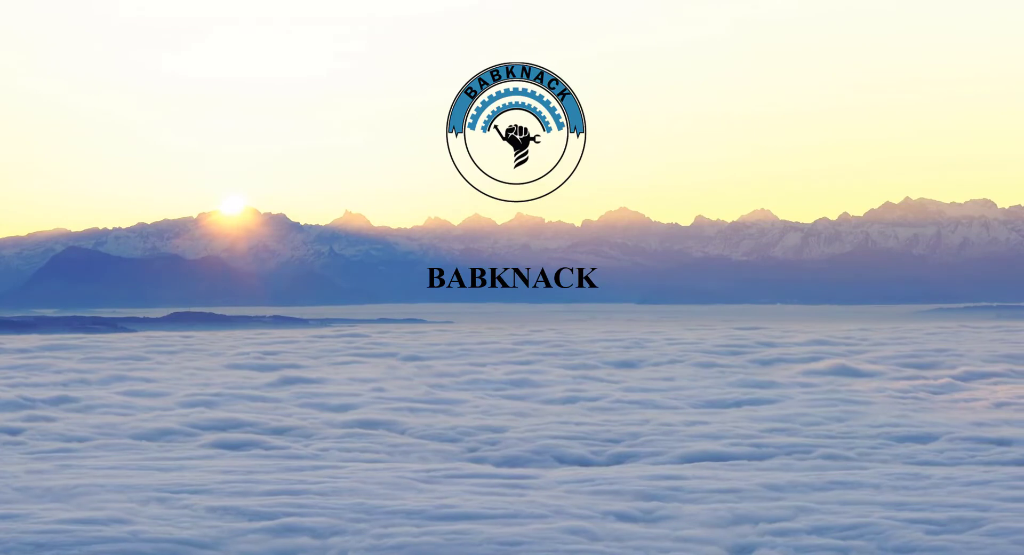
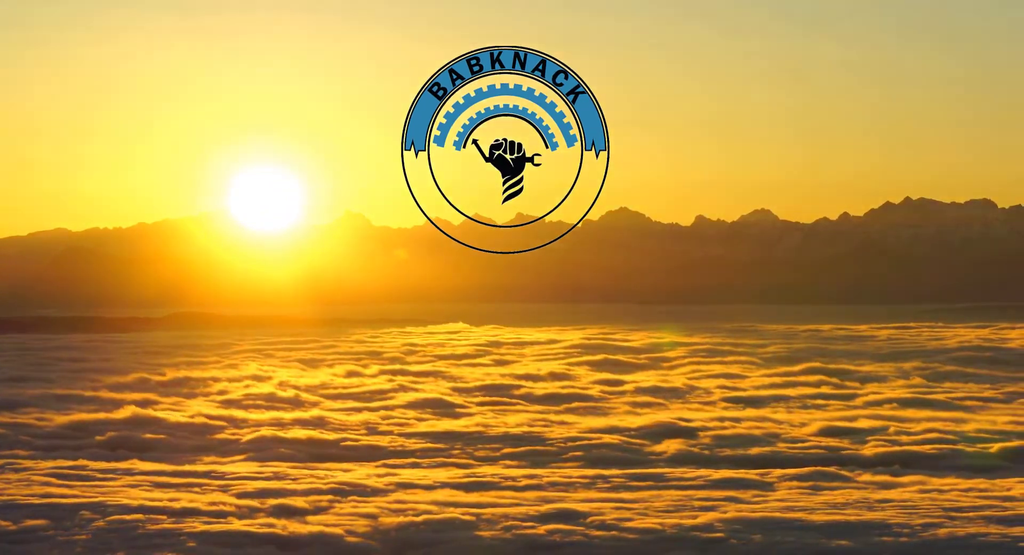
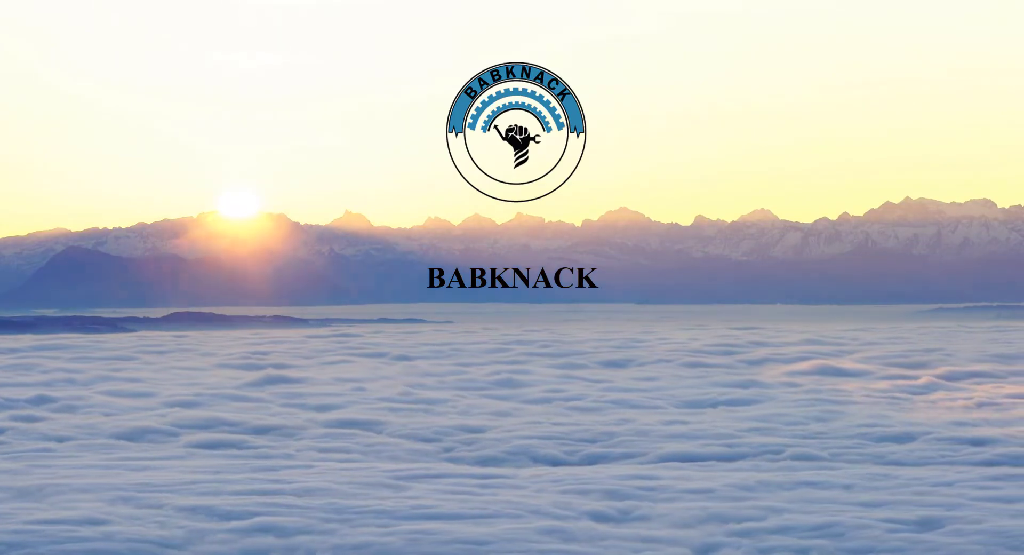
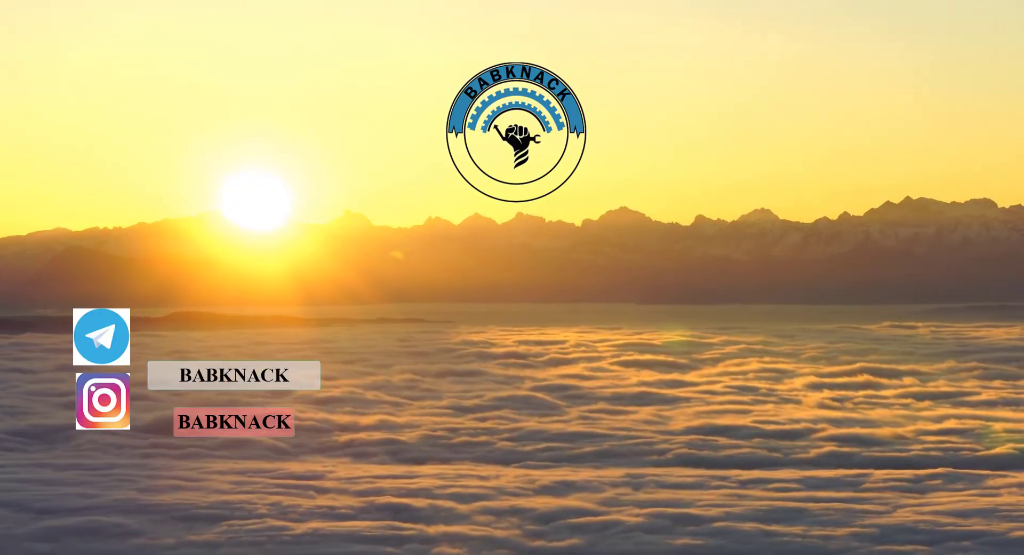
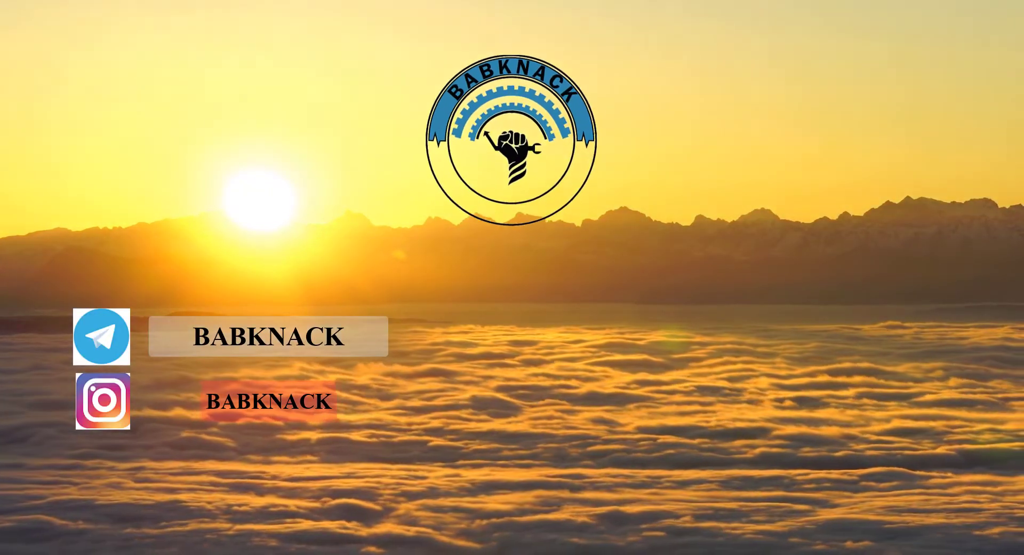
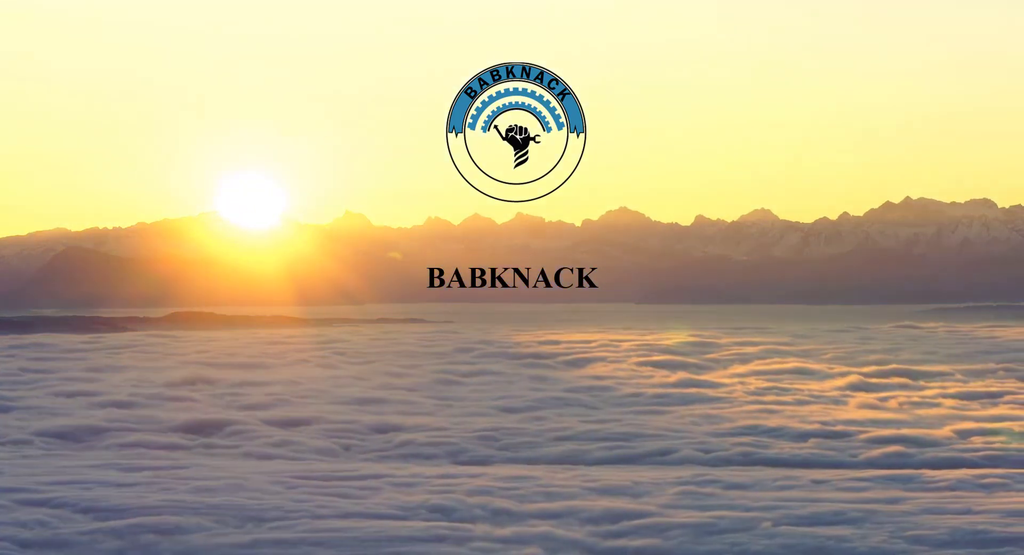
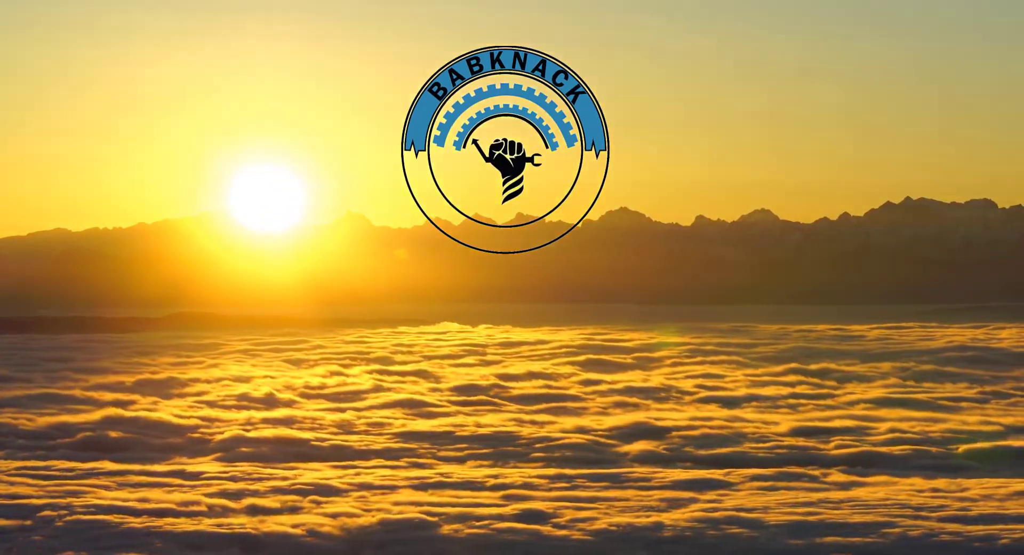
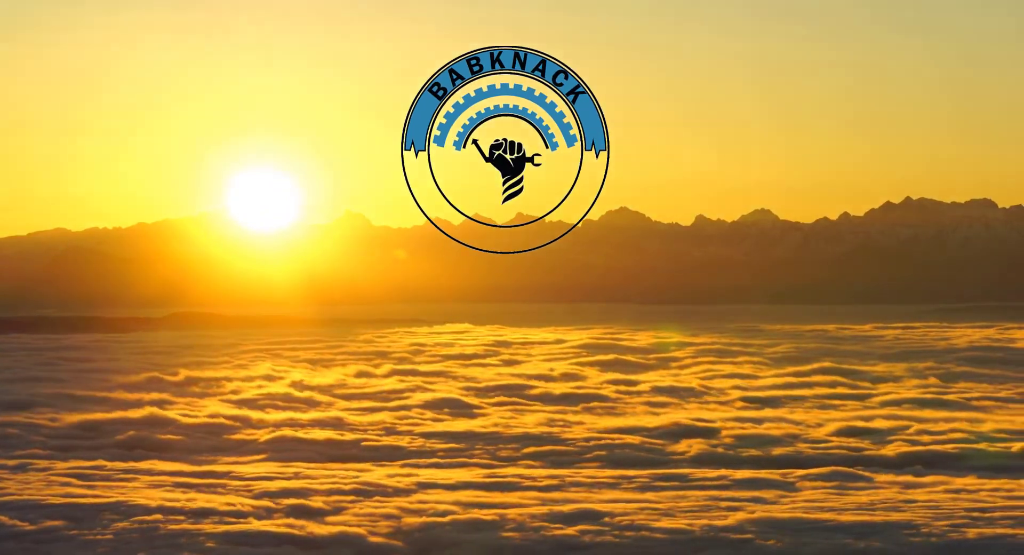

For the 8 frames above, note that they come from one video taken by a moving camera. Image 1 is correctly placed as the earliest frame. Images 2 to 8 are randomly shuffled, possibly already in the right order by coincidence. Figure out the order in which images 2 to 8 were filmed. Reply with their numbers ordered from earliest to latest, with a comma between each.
3, 6, 4, 5, 8, 2, 7
